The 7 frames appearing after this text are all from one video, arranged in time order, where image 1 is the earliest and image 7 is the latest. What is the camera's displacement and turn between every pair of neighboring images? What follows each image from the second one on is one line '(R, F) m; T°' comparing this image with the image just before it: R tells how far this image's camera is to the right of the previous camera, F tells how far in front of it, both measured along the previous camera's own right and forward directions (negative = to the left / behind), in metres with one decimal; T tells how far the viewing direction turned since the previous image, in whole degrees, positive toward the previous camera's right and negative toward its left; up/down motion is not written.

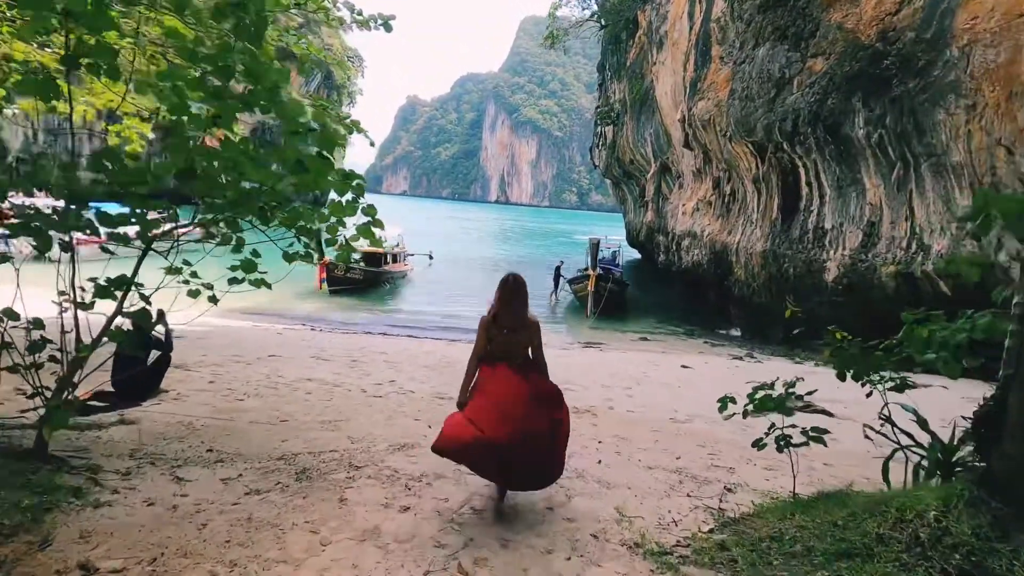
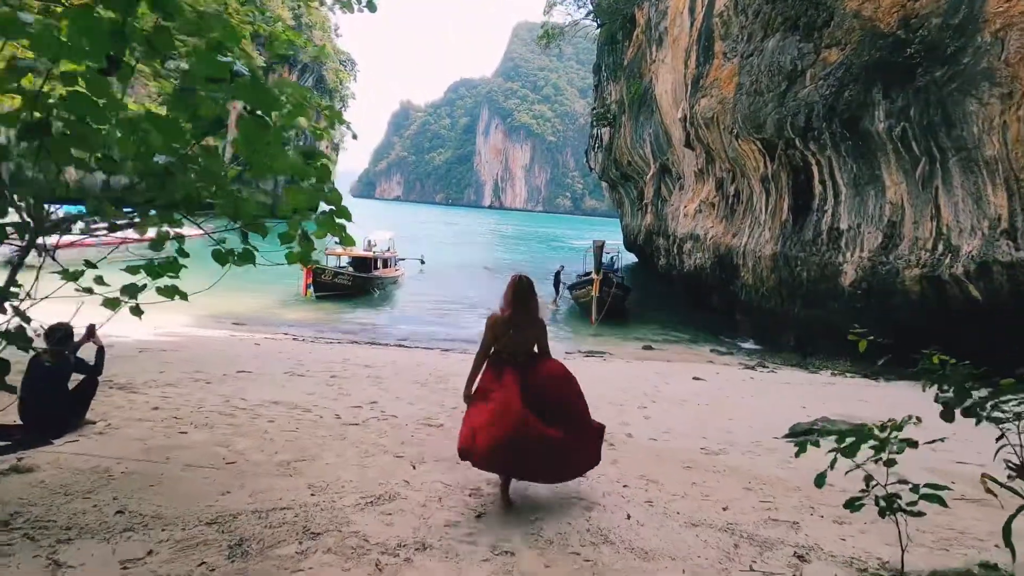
(0.0, +0.6) m; +1°
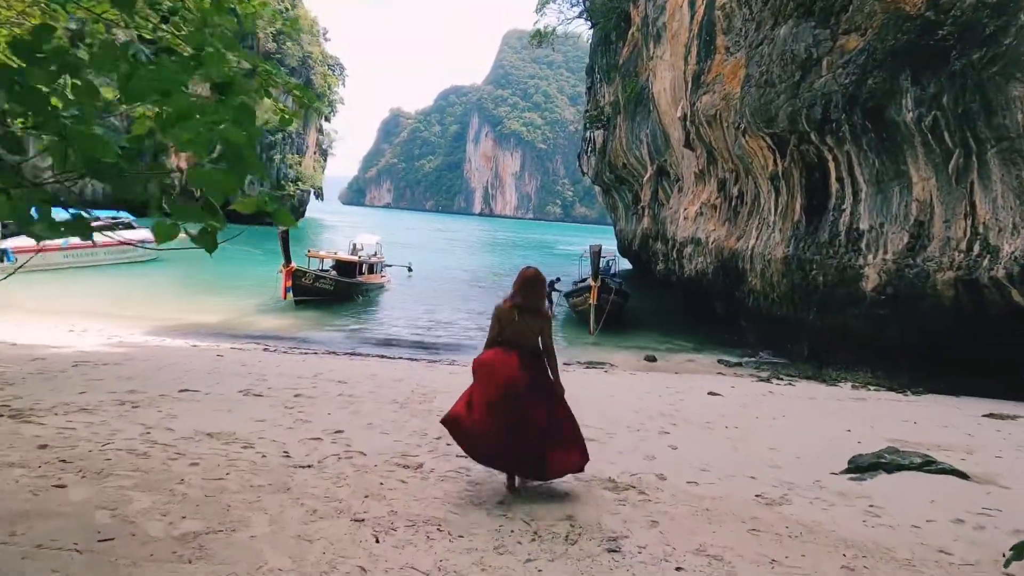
(0.0, +0.8) m; +1°
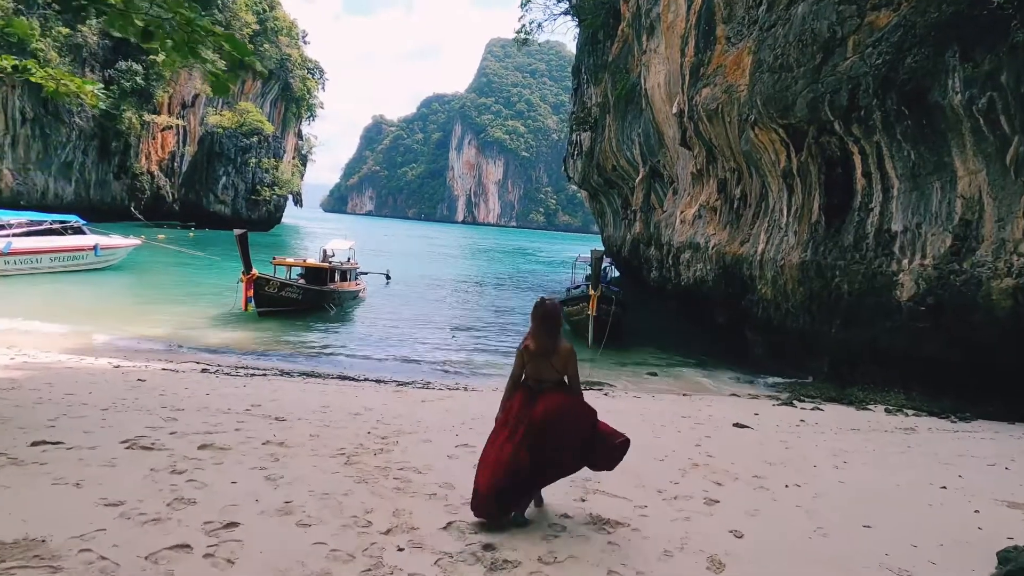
(0.0, +1.1) m; +1°
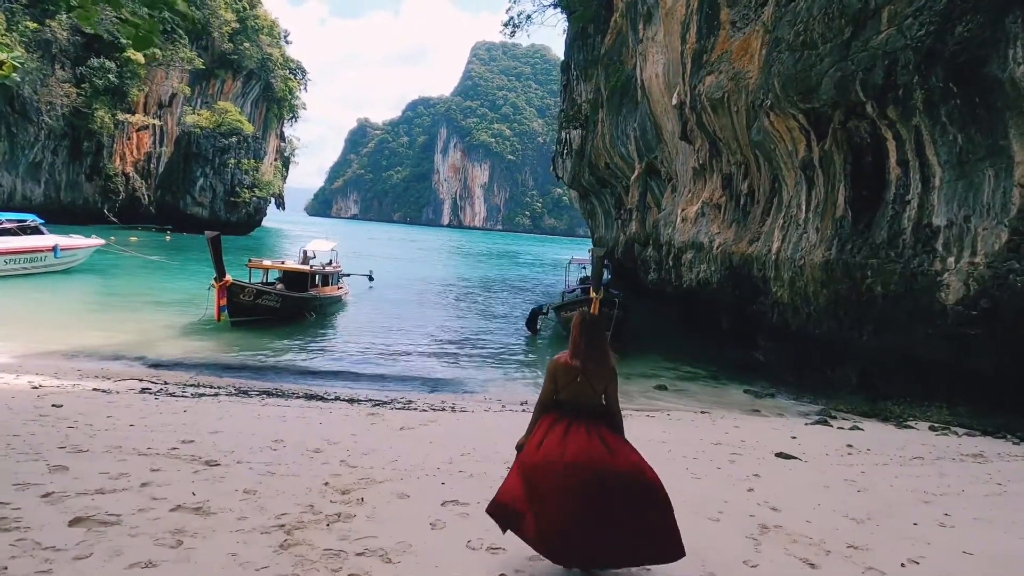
(-0.1, +0.9) m; +1°
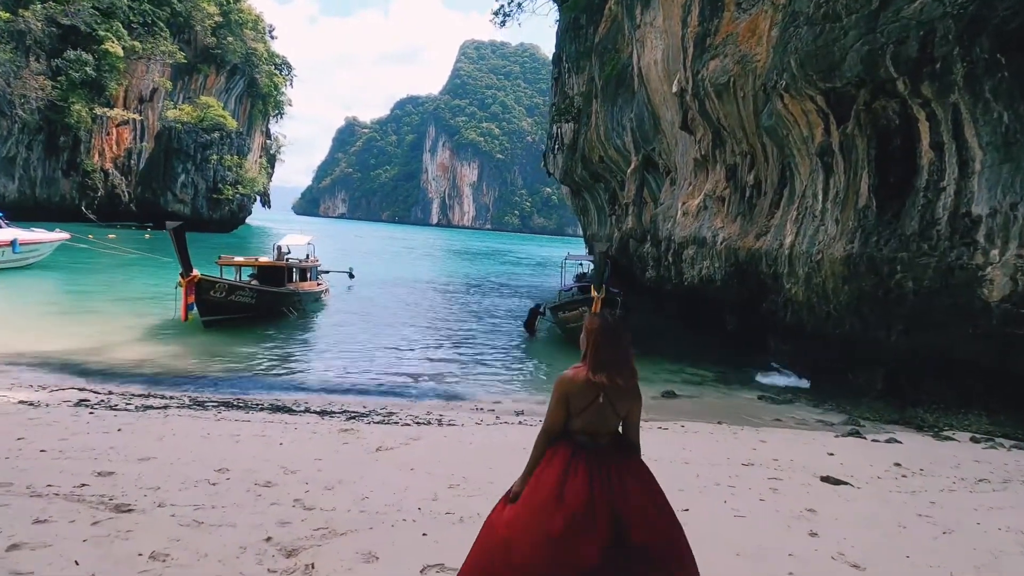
(0.0, +0.7) m; +1°
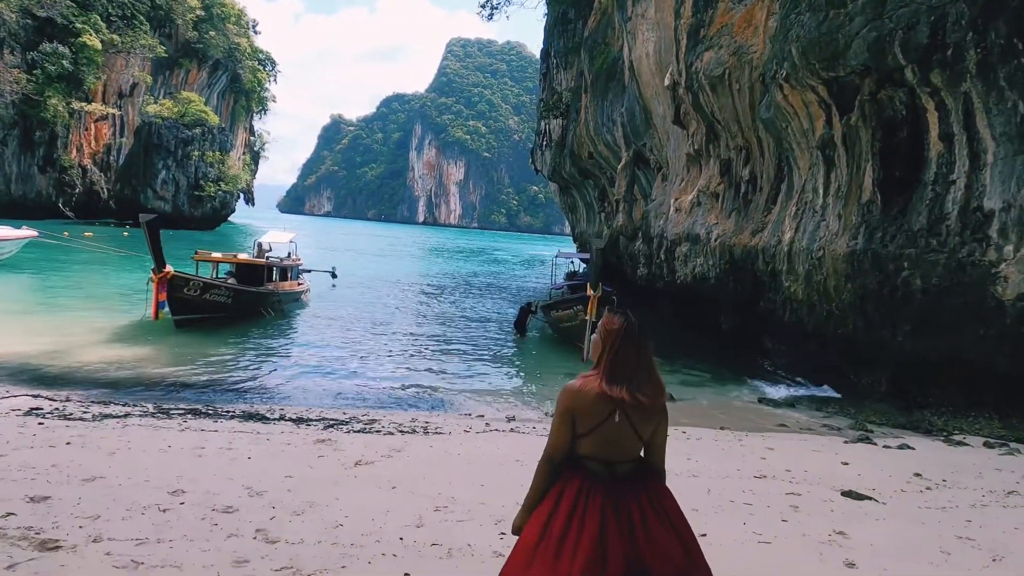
(0.0, +0.4) m; +1°
